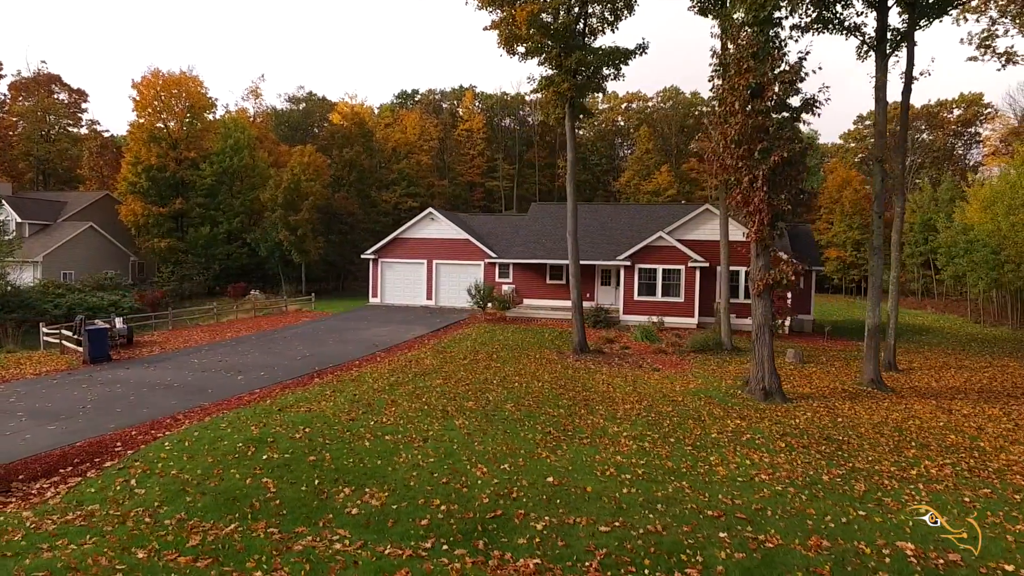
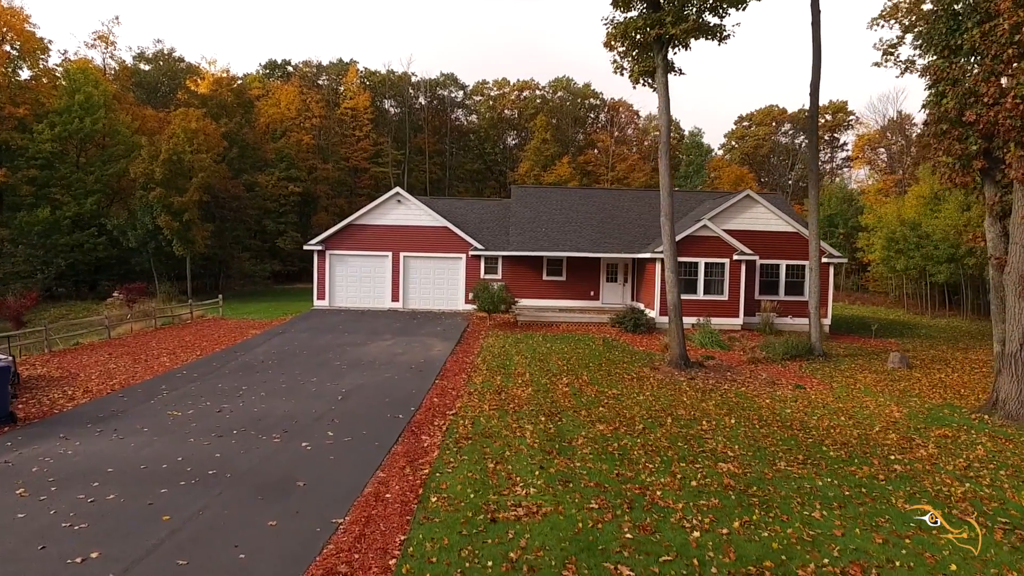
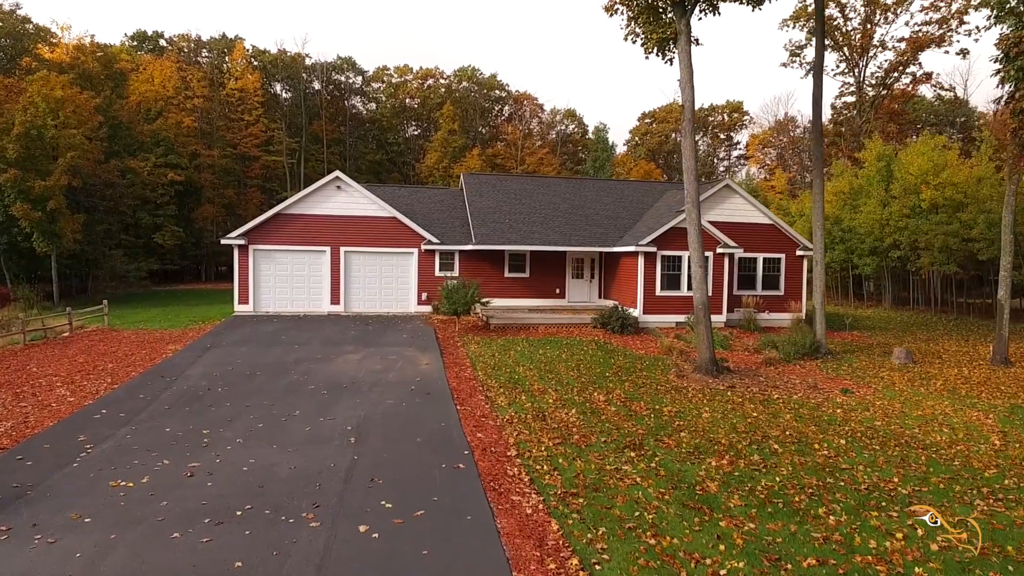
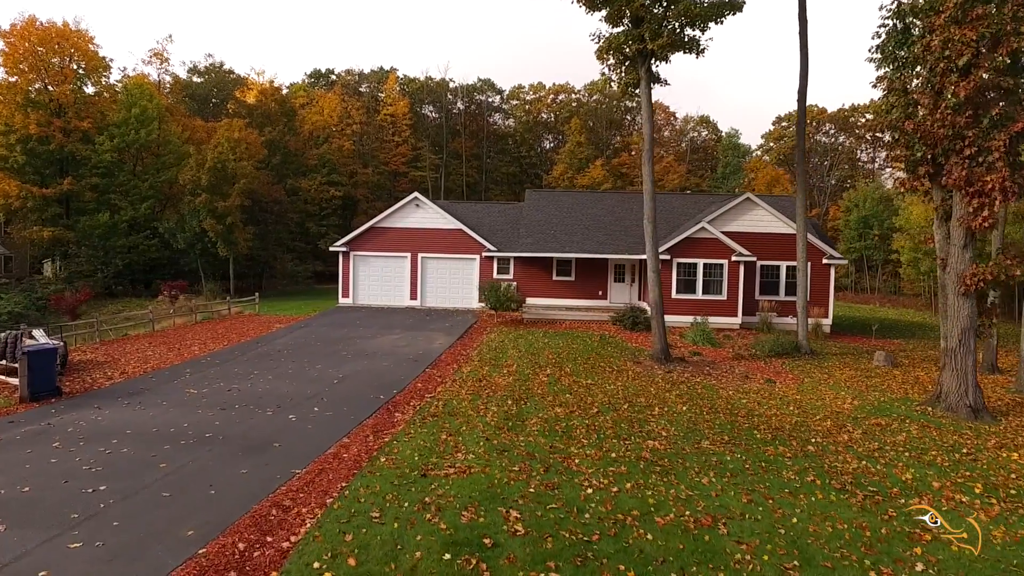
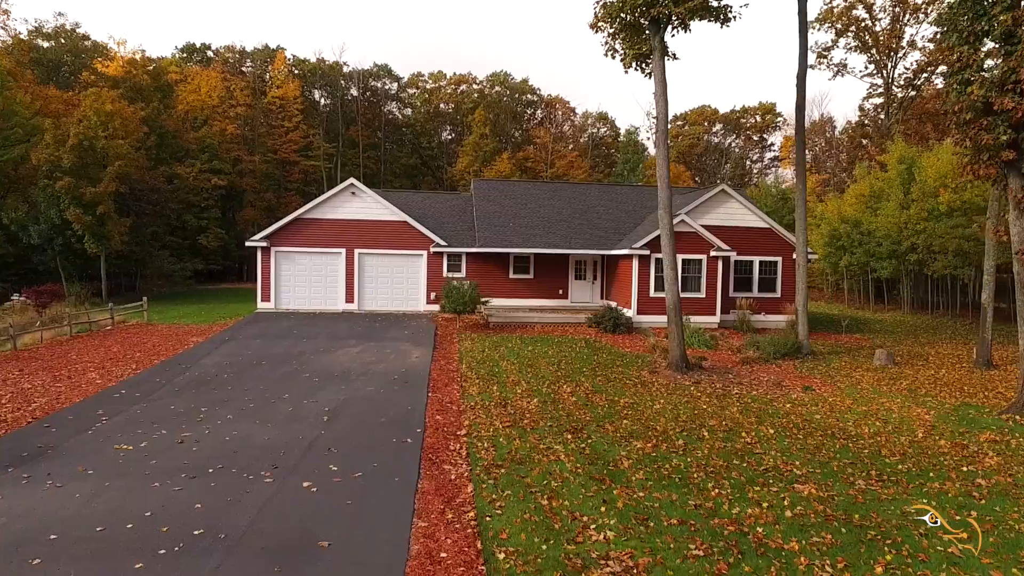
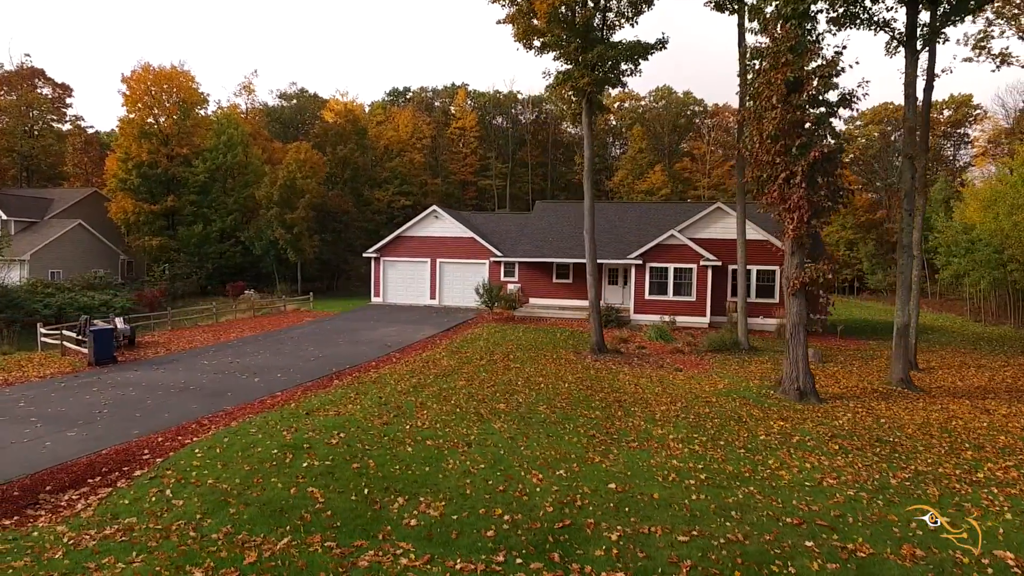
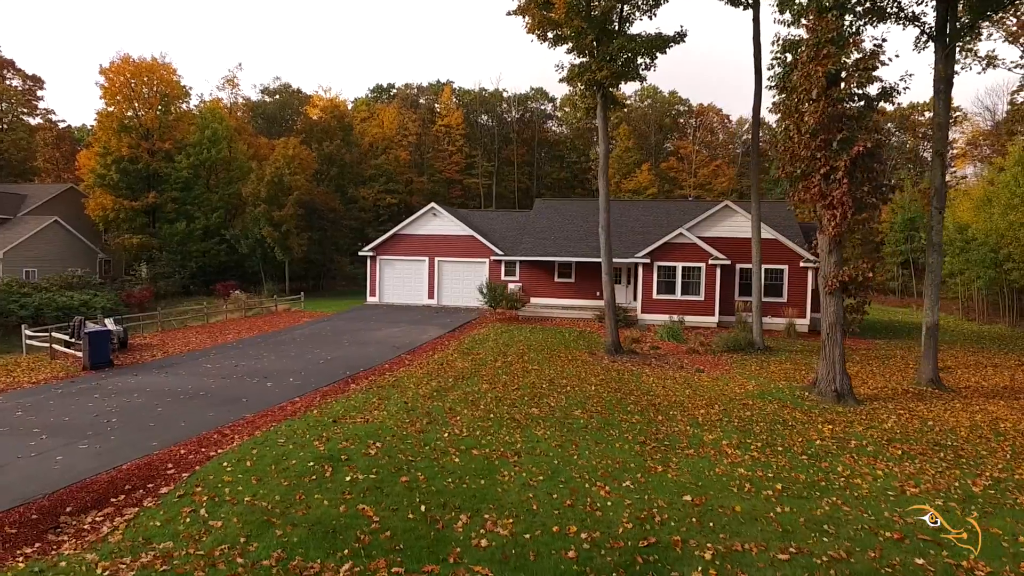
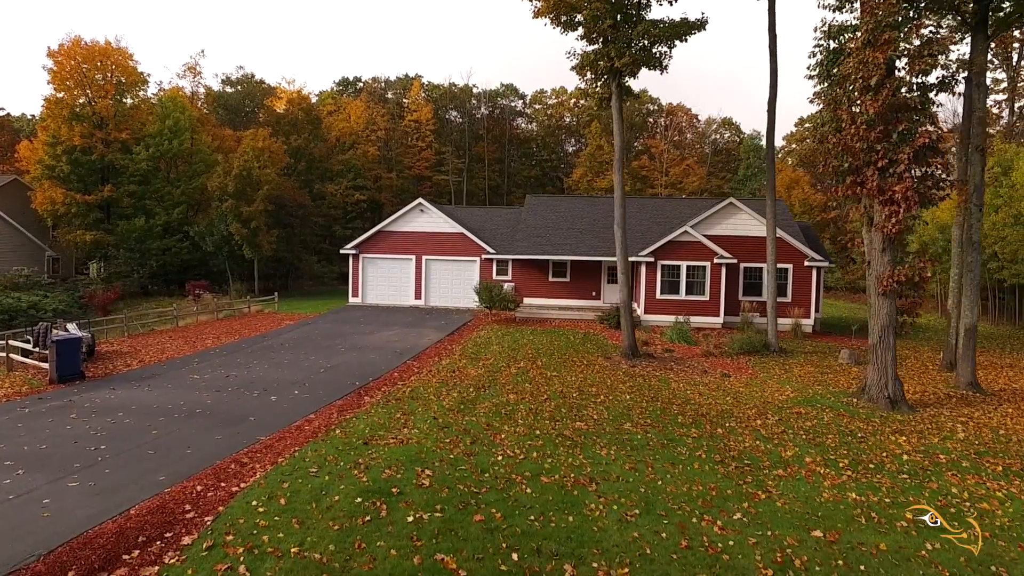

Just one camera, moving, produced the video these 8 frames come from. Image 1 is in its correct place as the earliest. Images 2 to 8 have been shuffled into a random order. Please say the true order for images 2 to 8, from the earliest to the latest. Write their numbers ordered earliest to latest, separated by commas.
6, 7, 8, 4, 2, 5, 3
